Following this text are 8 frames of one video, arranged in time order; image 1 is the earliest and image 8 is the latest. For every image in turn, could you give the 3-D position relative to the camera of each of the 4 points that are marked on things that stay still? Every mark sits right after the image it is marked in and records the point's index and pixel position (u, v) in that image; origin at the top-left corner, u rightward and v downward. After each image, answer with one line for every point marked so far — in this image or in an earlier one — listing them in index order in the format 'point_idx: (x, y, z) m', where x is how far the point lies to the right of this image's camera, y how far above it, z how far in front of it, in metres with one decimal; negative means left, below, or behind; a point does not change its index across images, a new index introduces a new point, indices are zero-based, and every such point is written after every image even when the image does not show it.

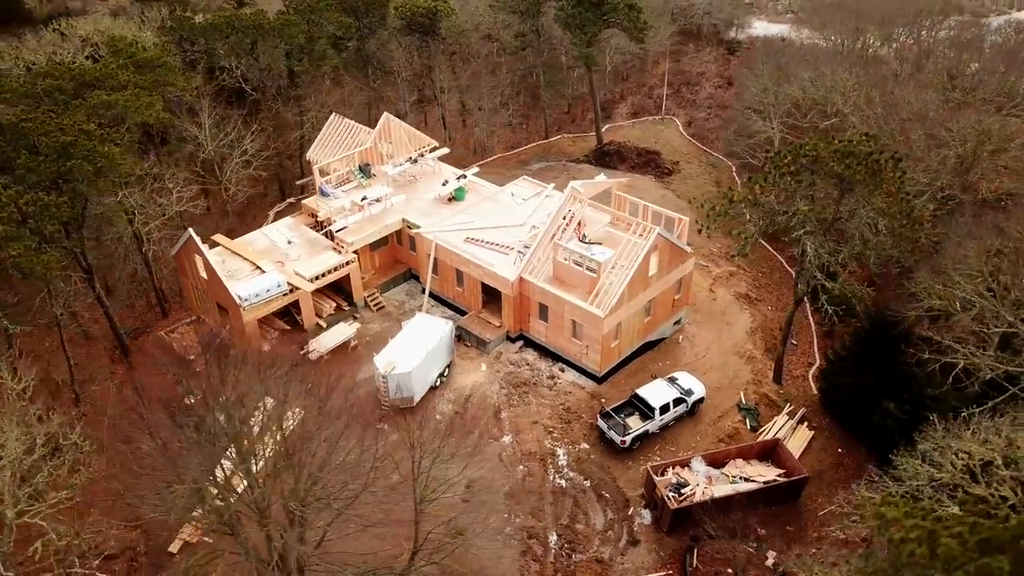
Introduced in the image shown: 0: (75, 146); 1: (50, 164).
0: (-10.7, +3.5, +19.8) m
1: (-11.0, +3.0, +19.3) m
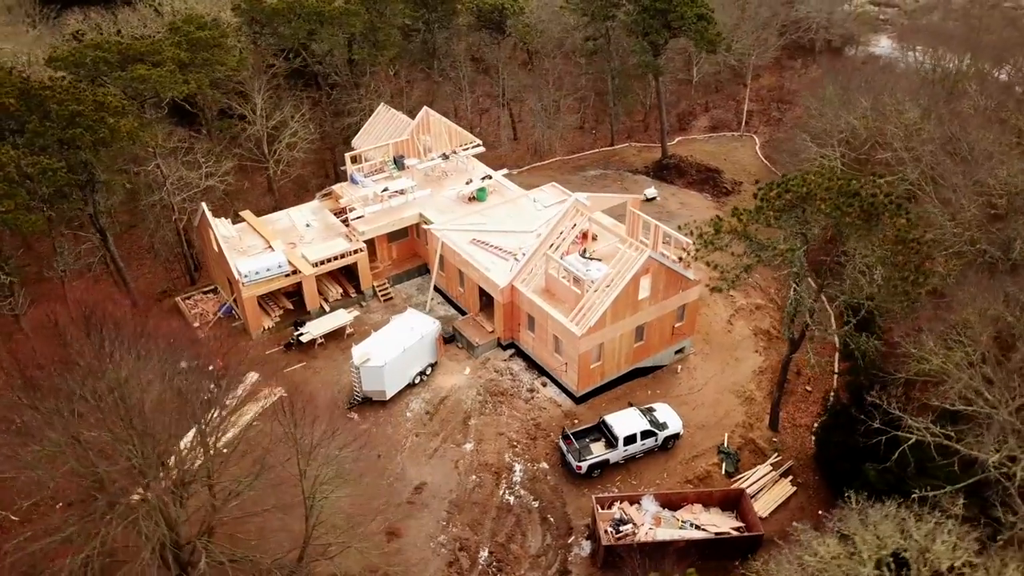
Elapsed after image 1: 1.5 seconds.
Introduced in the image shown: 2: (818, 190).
0: (-11.3, +4.5, +21.2) m
1: (-11.6, +4.0, +20.7) m
2: (+7.1, +2.2, +18.9) m
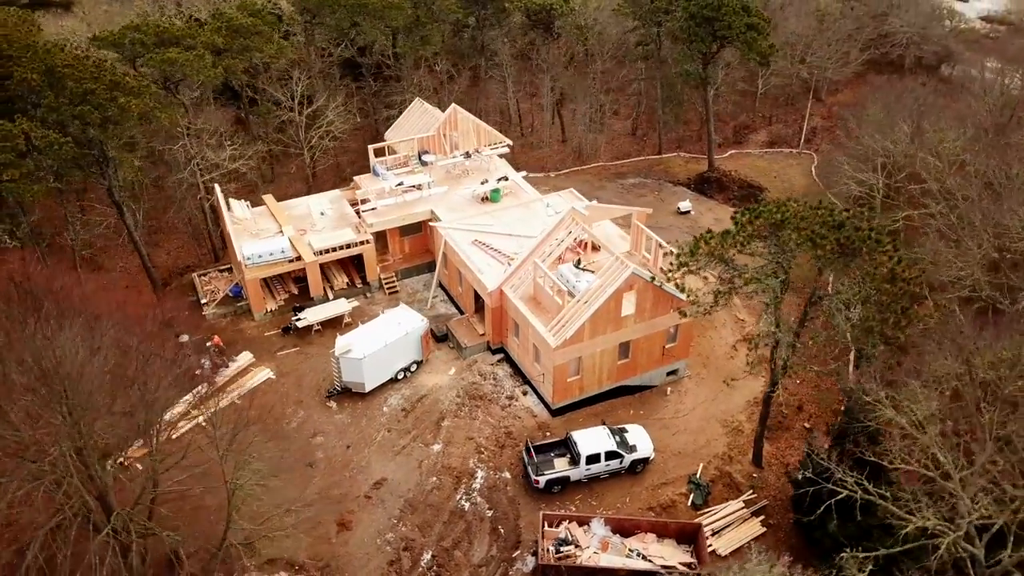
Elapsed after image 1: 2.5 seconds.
0: (-11.5, +5.3, +22.3) m
1: (-12.0, +4.9, +21.9) m
2: (+6.2, +1.5, +17.8) m
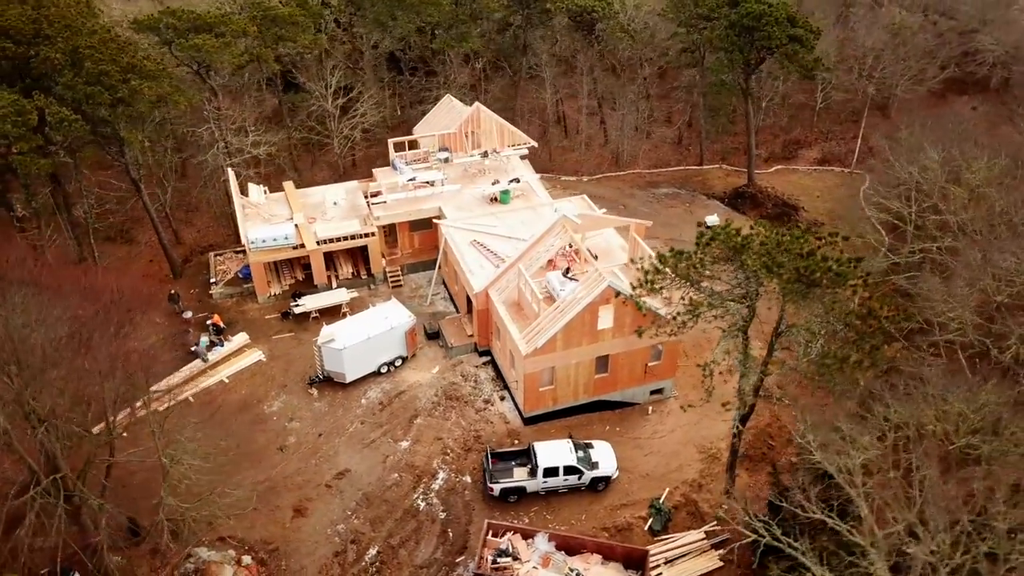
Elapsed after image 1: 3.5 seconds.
0: (-11.6, +6.1, +23.3) m
1: (-12.2, +5.7, +23.0) m
2: (+5.1, +0.9, +16.9) m
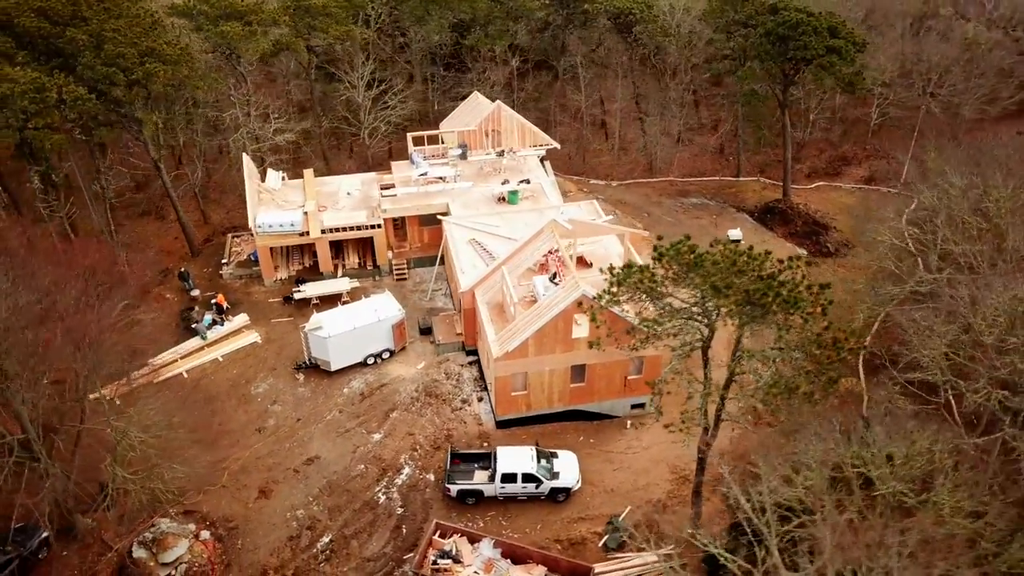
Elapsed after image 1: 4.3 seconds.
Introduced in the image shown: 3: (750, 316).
0: (-11.6, +6.9, +24.3) m
1: (-12.2, +6.5, +24.0) m
2: (+4.0, +0.5, +16.2) m
3: (+4.7, -0.5, +15.9) m
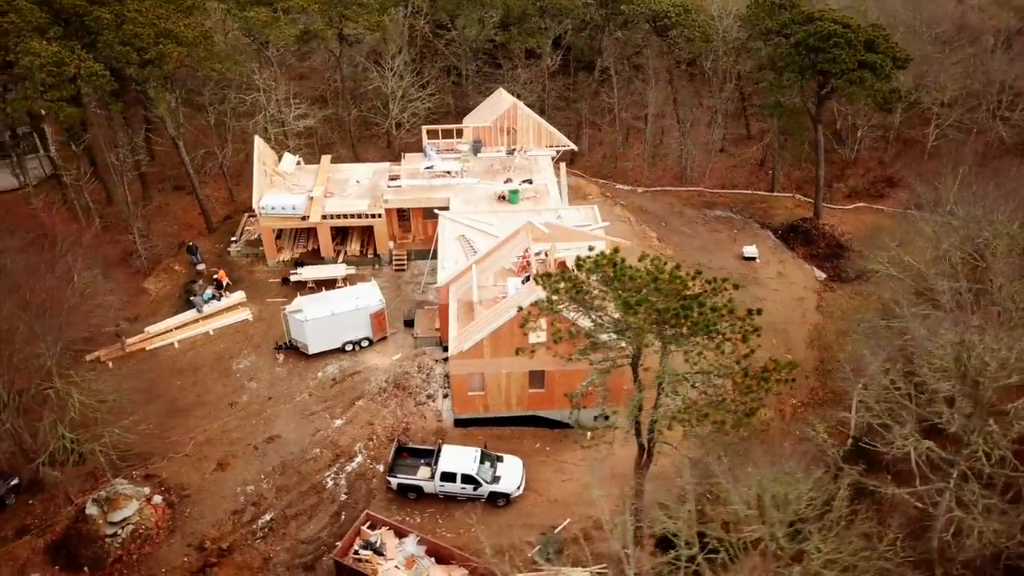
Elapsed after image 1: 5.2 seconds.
0: (-11.6, +7.8, +25.4) m
1: (-12.3, +7.5, +25.2) m
2: (+2.3, +0.2, +15.6) m
3: (+2.9, -0.9, +15.3) m
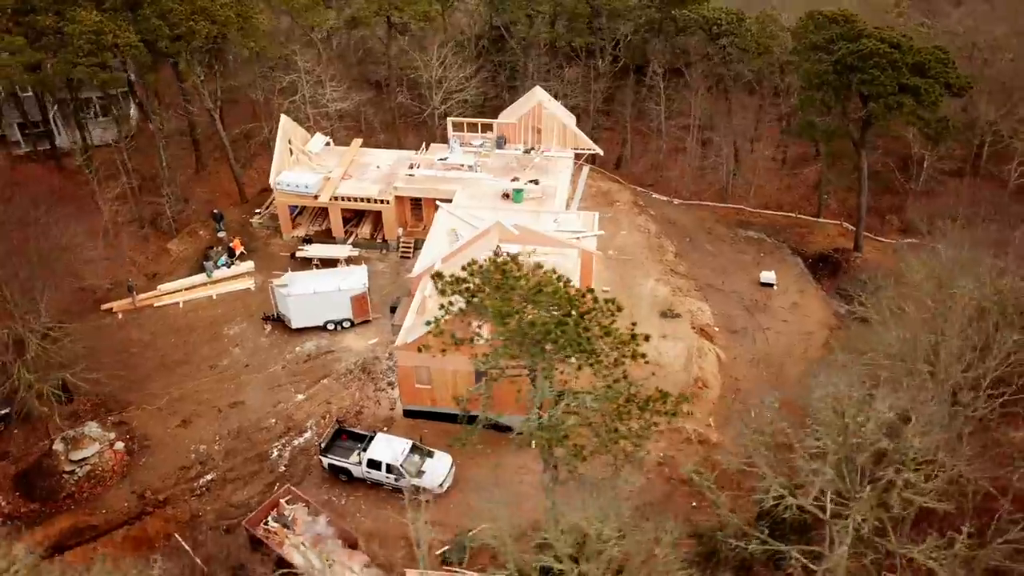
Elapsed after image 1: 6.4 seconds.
0: (-11.2, +9.1, +27.0) m
1: (-11.9, +8.9, +26.9) m
2: (+0.1, 0.0, +15.2) m
3: (+0.5, -1.1, +14.8) m
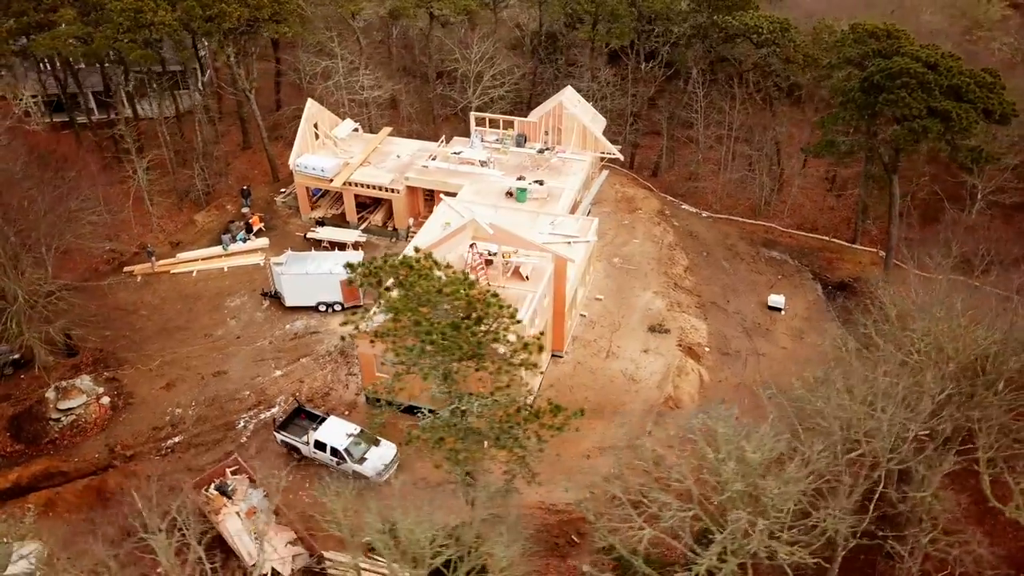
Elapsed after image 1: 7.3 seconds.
0: (-10.5, +10.2, +28.2) m
1: (-11.3, +10.0, +28.2) m
2: (-1.8, +0.1, +15.2) m
3: (-1.5, -1.1, +14.7) m
